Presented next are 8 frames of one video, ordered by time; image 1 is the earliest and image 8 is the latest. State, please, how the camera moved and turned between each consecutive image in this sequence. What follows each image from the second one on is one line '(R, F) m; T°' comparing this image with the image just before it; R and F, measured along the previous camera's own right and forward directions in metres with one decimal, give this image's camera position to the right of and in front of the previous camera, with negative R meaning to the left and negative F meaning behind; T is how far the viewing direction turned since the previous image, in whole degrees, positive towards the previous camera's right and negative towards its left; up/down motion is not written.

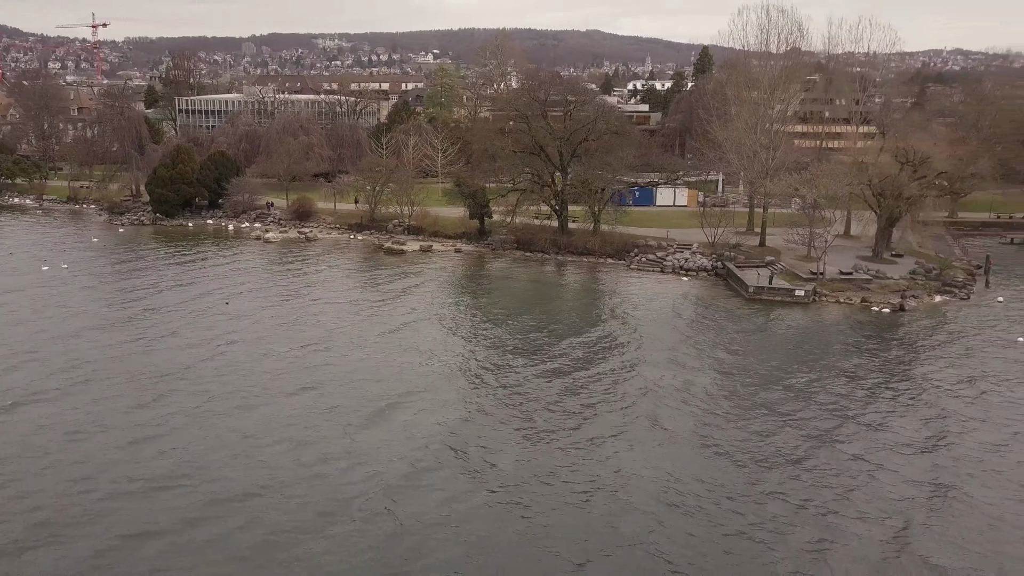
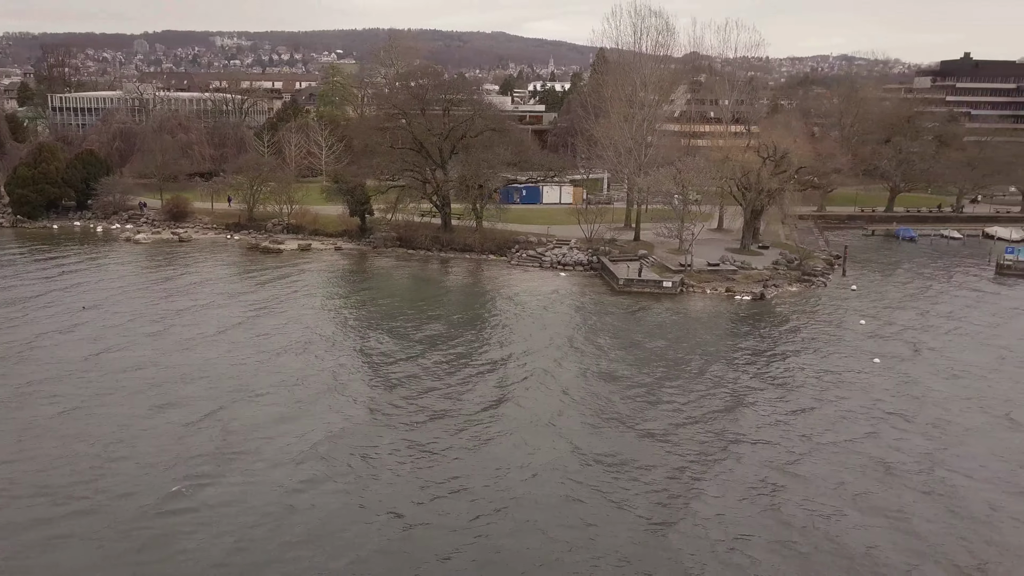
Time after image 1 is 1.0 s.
(+1.8, -0.1) m; +6°
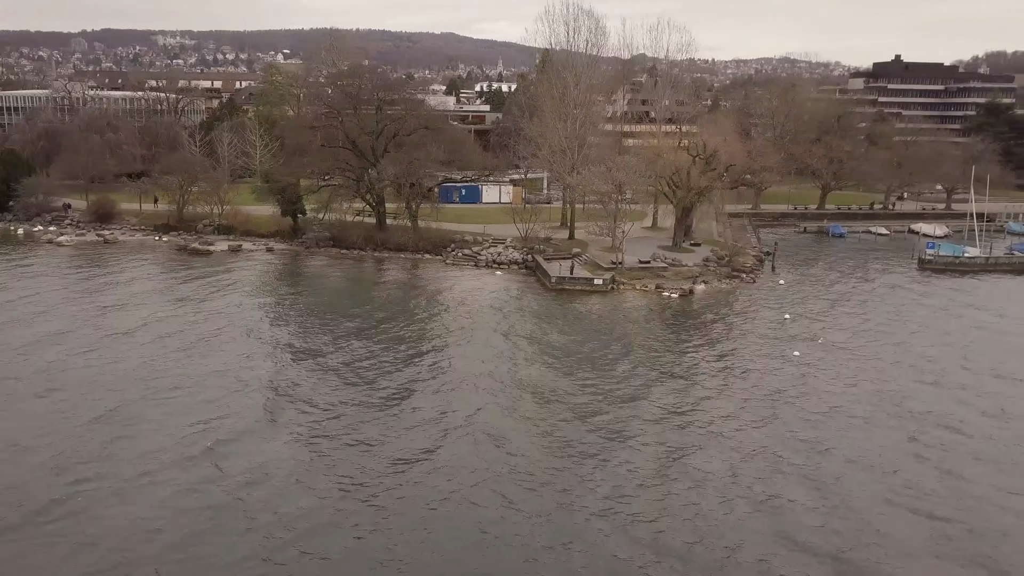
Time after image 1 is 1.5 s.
(+1.1, +0.1) m; +3°
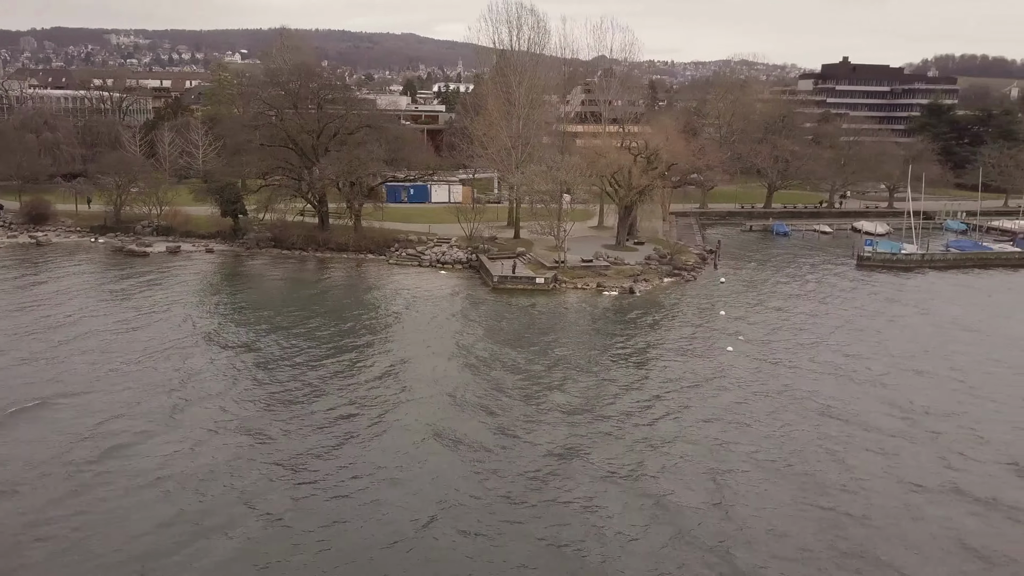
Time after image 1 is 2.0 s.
(+1.1, +0.2) m; +3°
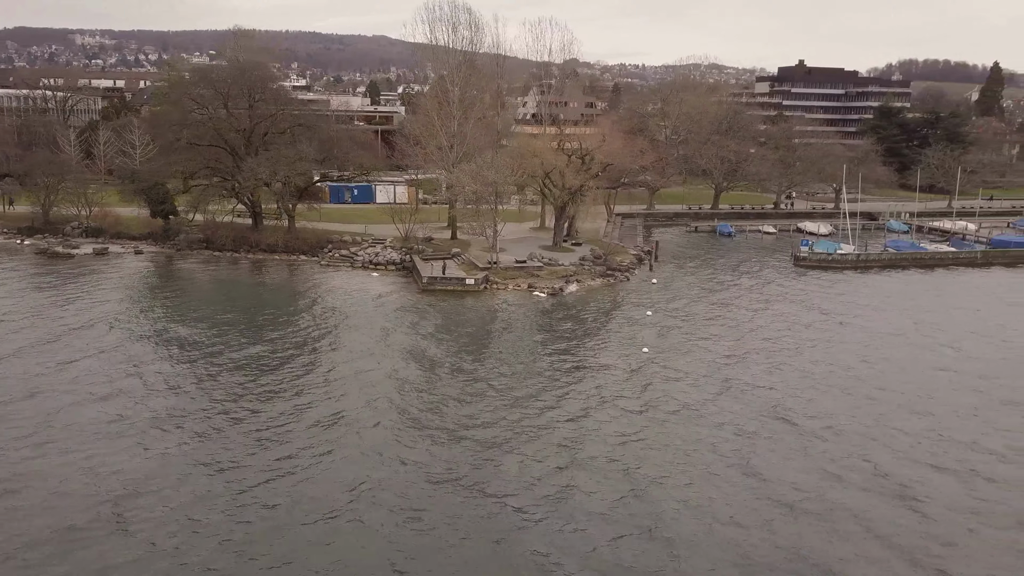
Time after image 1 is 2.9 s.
(+2.3, +0.4) m; +2°
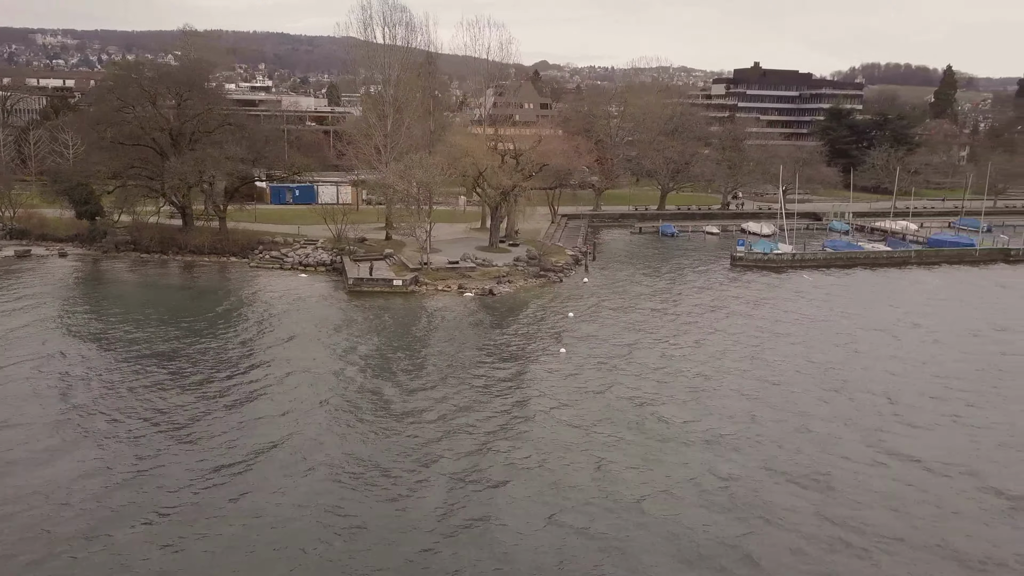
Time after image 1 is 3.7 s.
(+2.2, +0.4) m; +2°
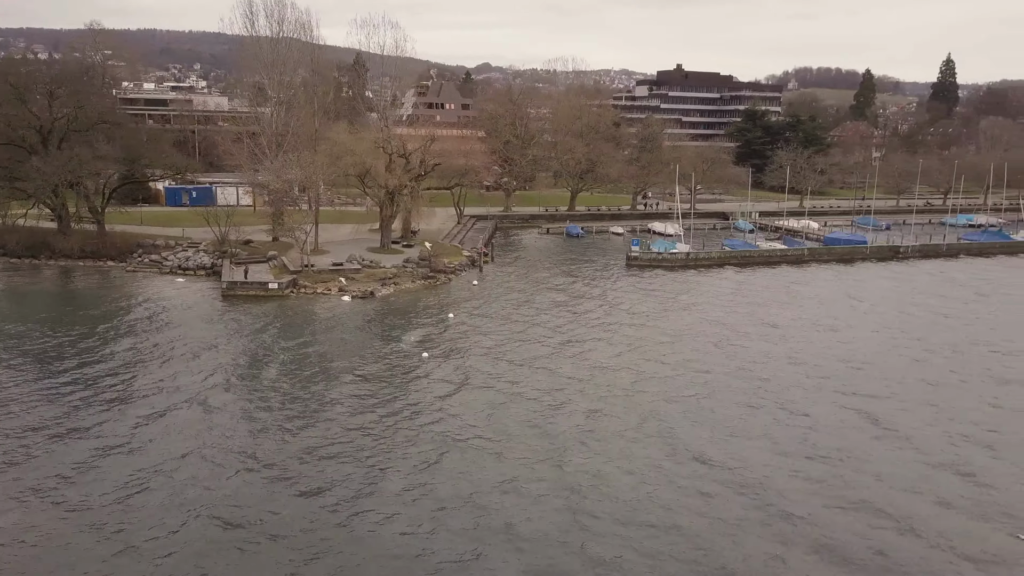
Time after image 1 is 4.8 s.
(+3.1, +0.6) m; +4°
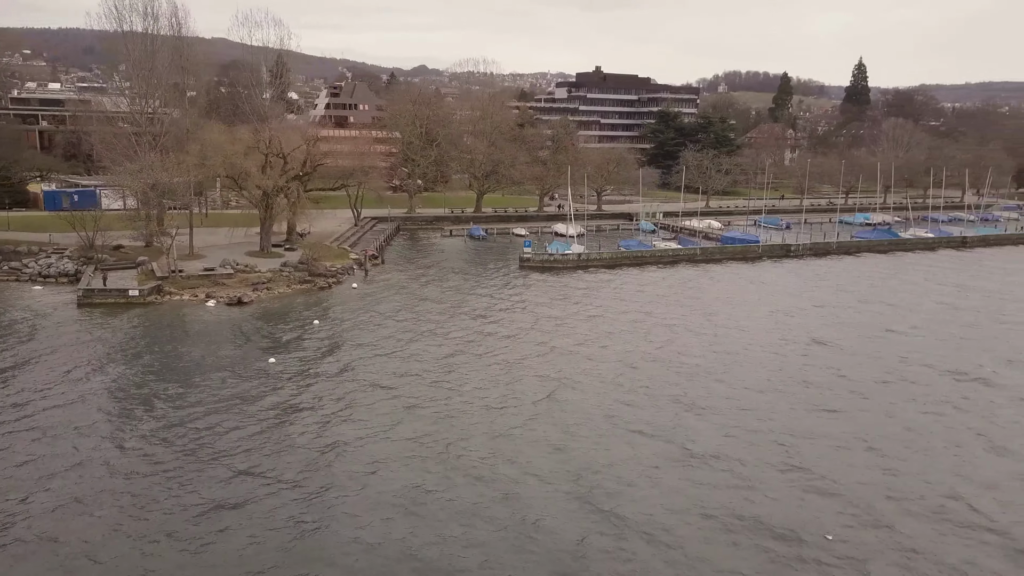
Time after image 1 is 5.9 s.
(+3.1, +0.7) m; +4°
